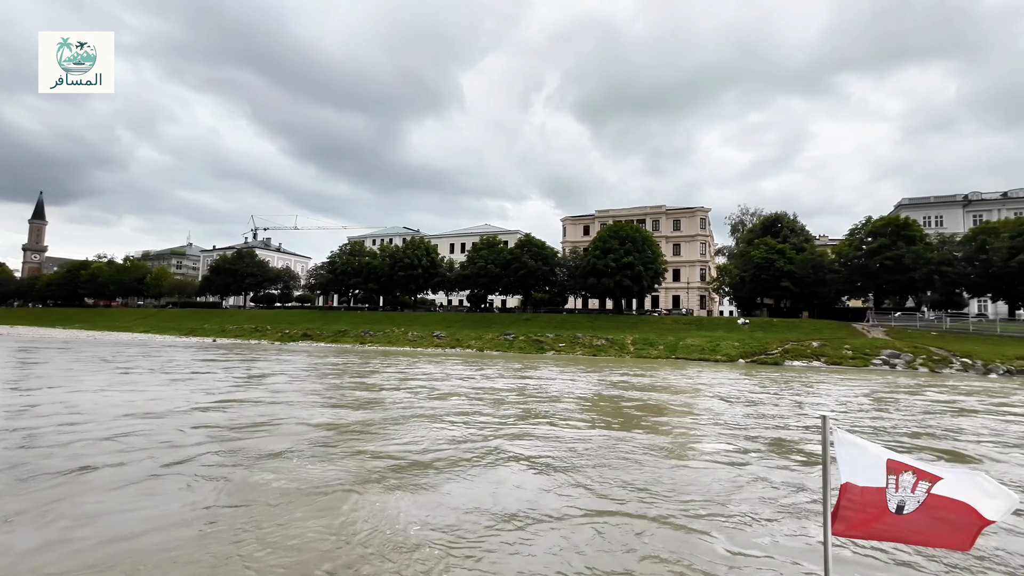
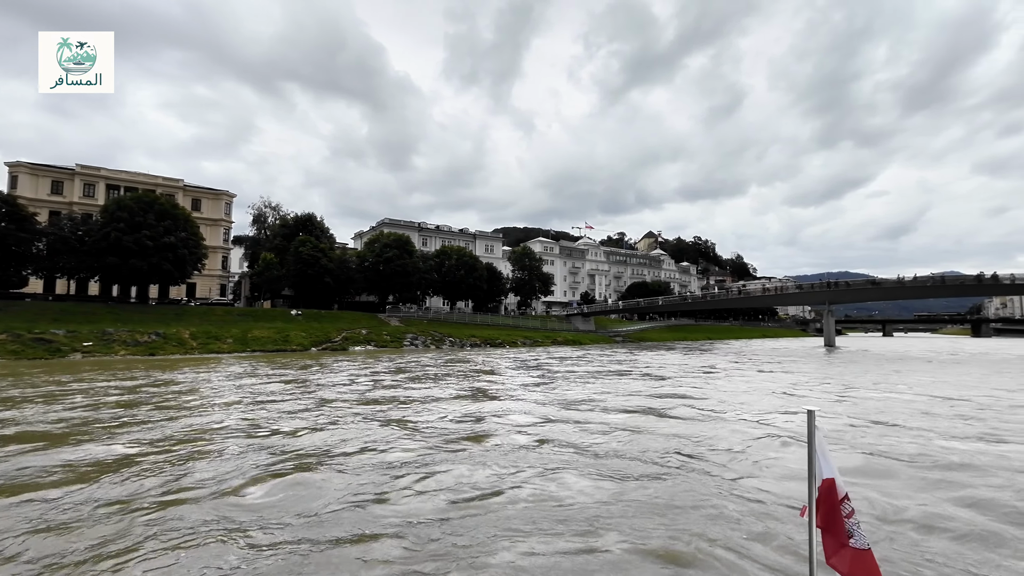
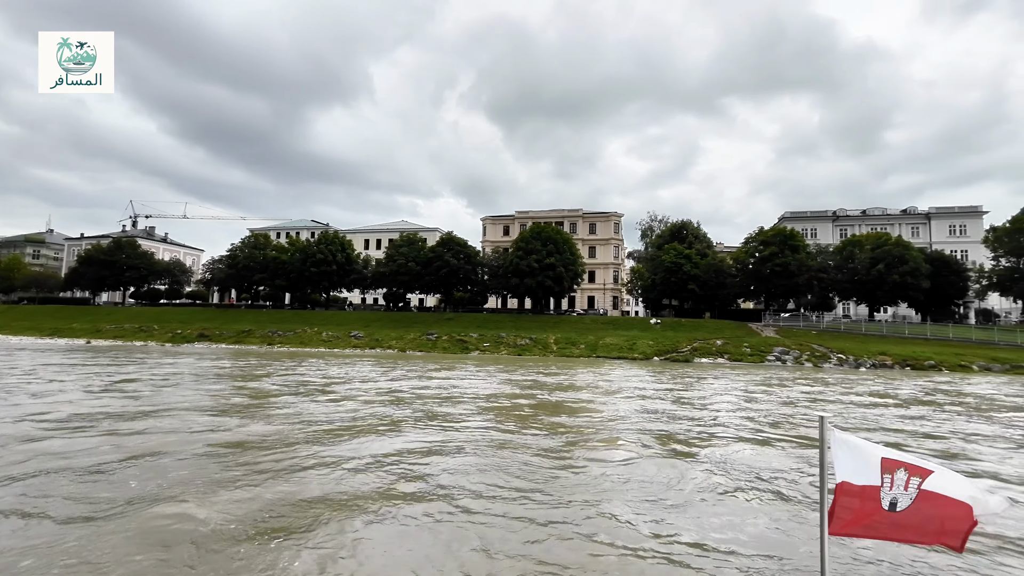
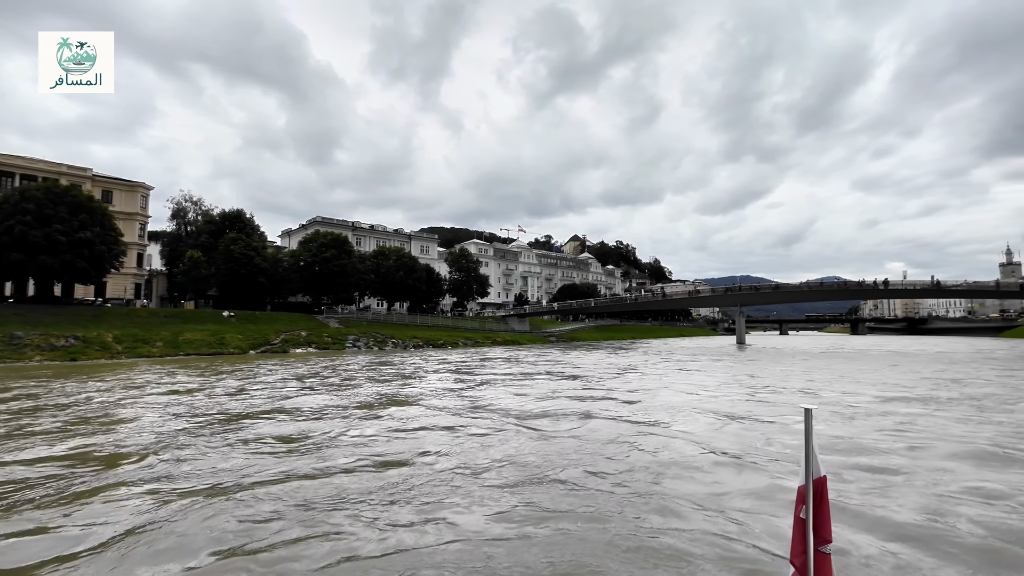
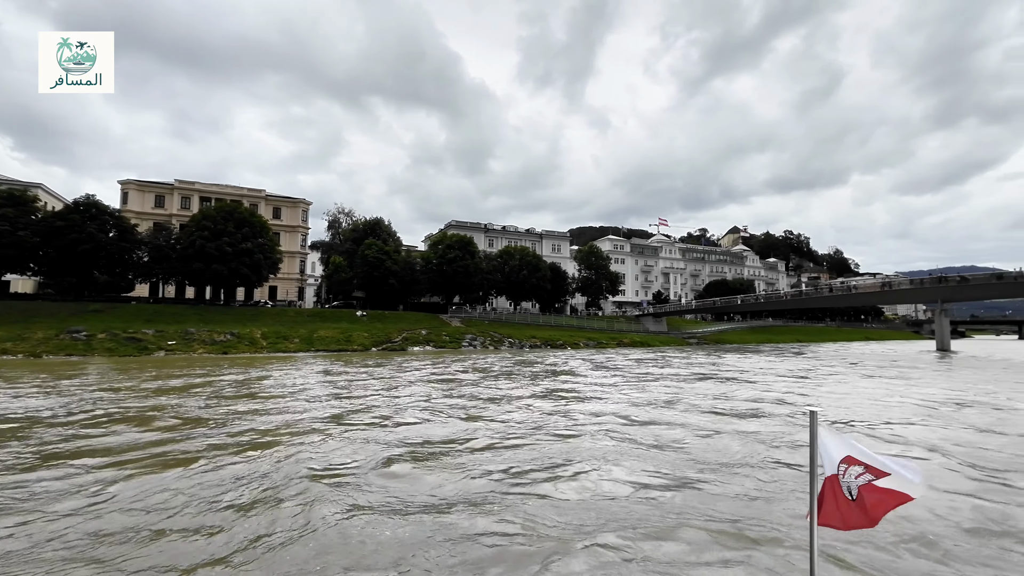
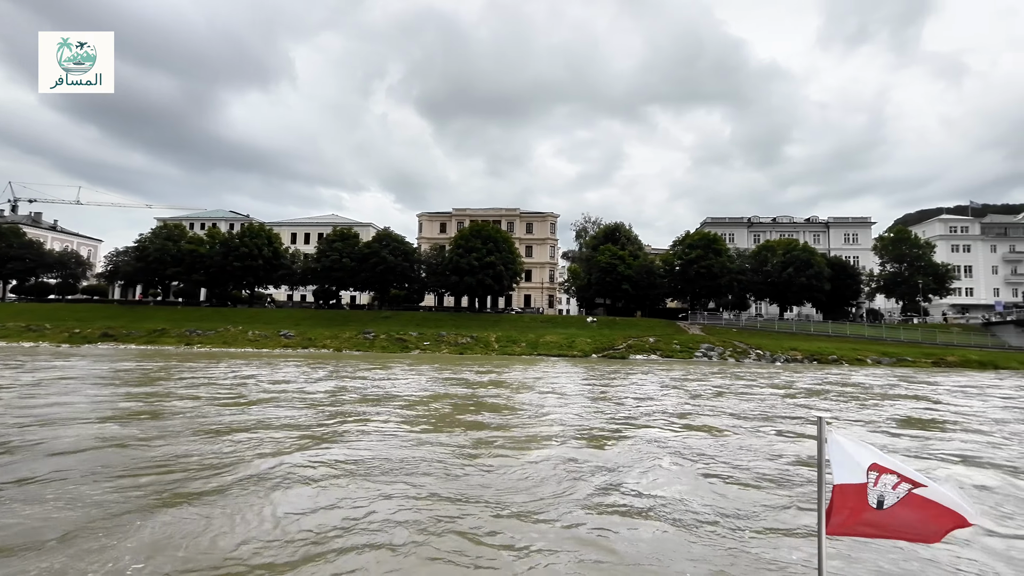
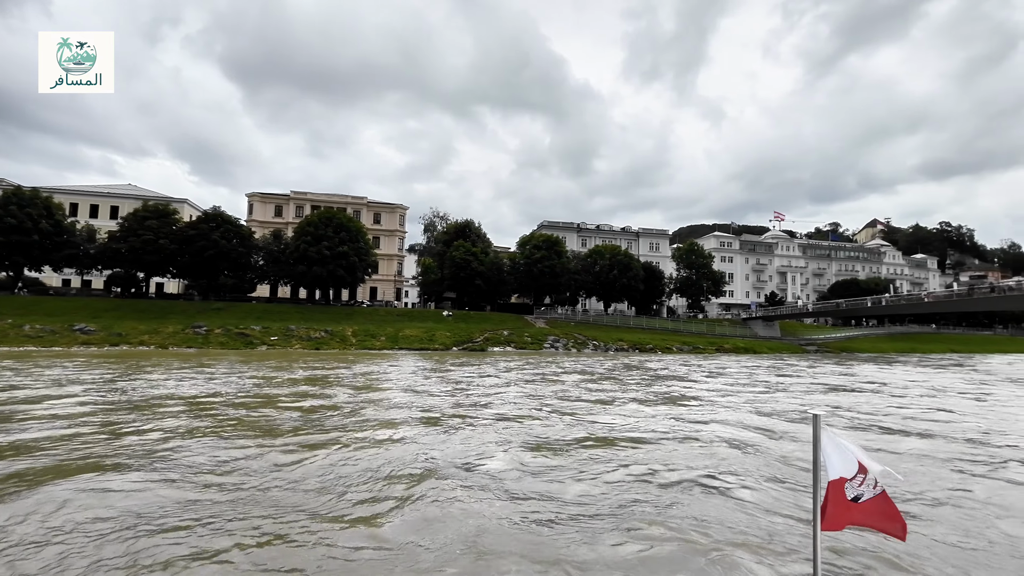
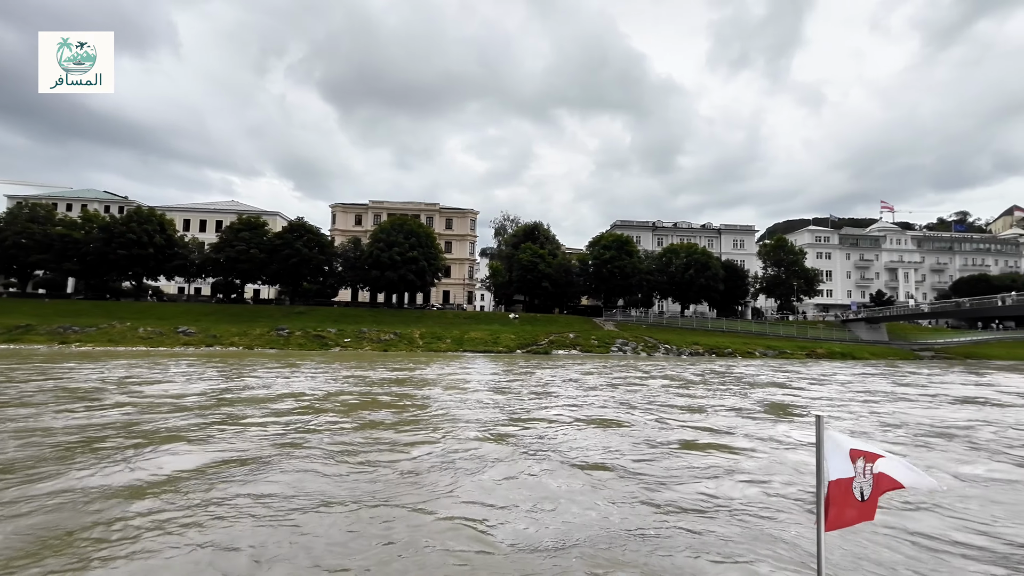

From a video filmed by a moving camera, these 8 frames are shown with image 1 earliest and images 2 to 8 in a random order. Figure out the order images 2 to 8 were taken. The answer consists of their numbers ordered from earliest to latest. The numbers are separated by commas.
3, 6, 8, 7, 5, 2, 4
